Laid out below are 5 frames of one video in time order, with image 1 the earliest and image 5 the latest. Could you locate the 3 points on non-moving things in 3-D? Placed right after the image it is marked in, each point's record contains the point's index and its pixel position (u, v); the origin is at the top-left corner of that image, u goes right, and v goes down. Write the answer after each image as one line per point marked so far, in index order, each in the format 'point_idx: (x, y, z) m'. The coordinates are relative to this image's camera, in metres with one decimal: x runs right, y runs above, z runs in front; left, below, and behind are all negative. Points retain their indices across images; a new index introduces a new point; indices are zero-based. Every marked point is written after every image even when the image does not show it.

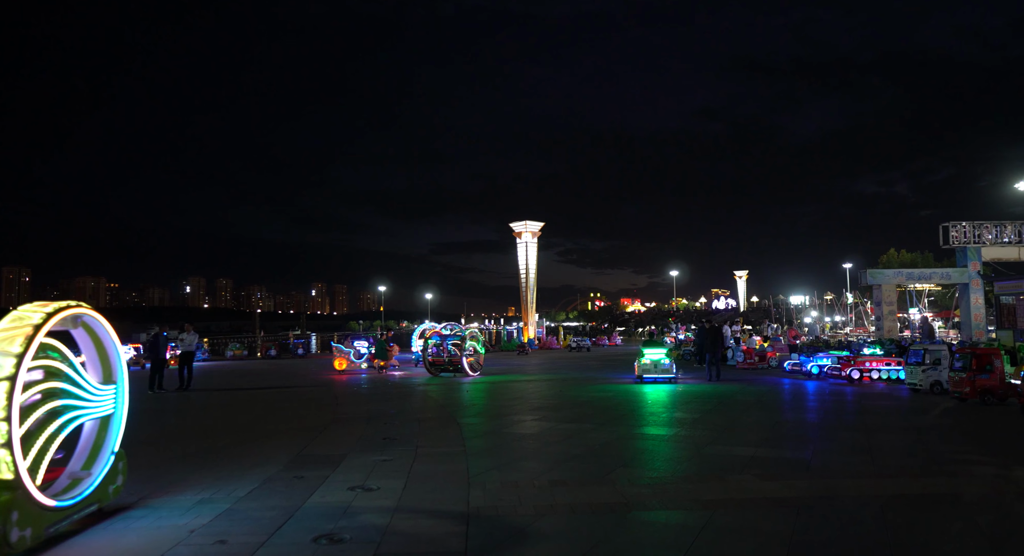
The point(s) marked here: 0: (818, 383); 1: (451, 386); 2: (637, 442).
0: (+7.5, -2.7, +16.8) m
1: (-1.8, -3.2, +20.0) m
2: (+1.6, -2.1, +8.7) m
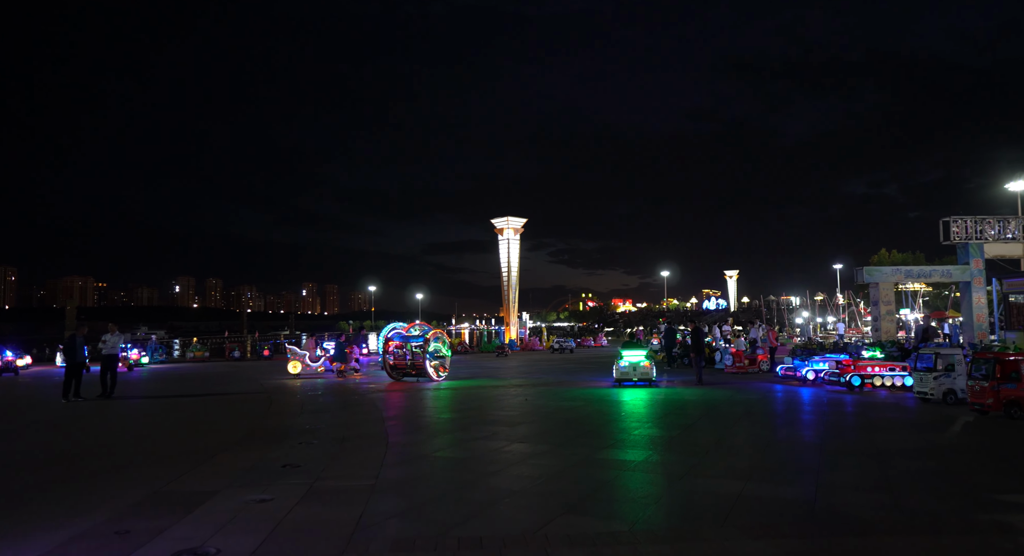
0: (+6.7, -2.6, +15.1) m
1: (-2.6, -3.1, +18.2) m
2: (+0.9, -2.0, +7.0) m
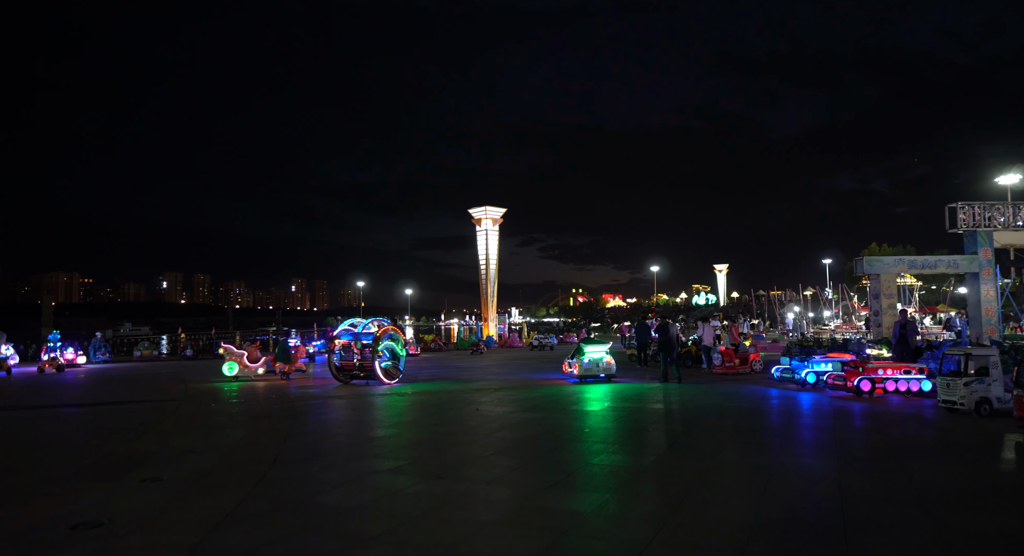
0: (+5.8, -2.3, +13.0) m
1: (-3.6, -2.8, +16.0) m
2: (+0.1, -1.8, +4.8) m
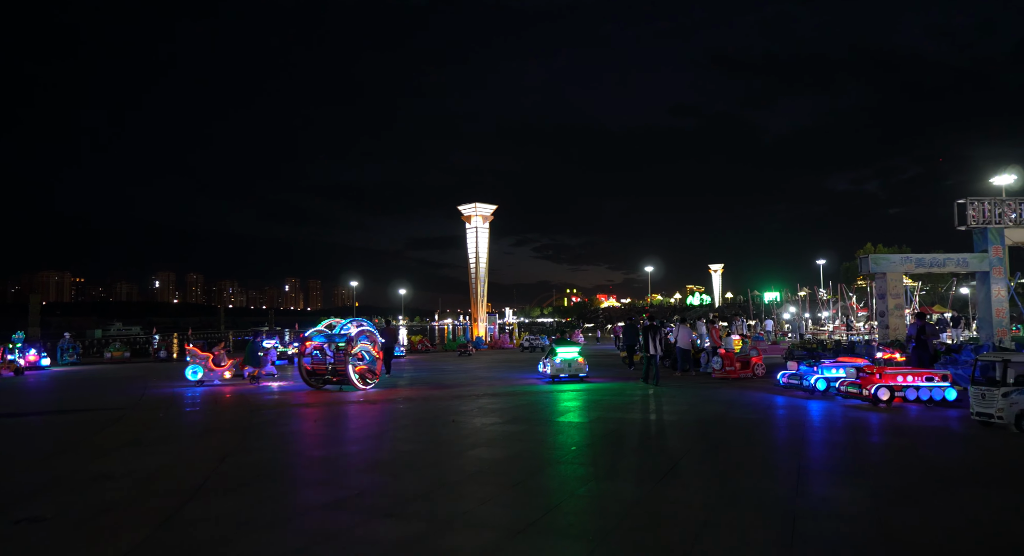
0: (+5.5, -2.3, +11.8) m
1: (-3.9, -2.8, +14.8) m
2: (-0.2, -1.8, +3.6) m
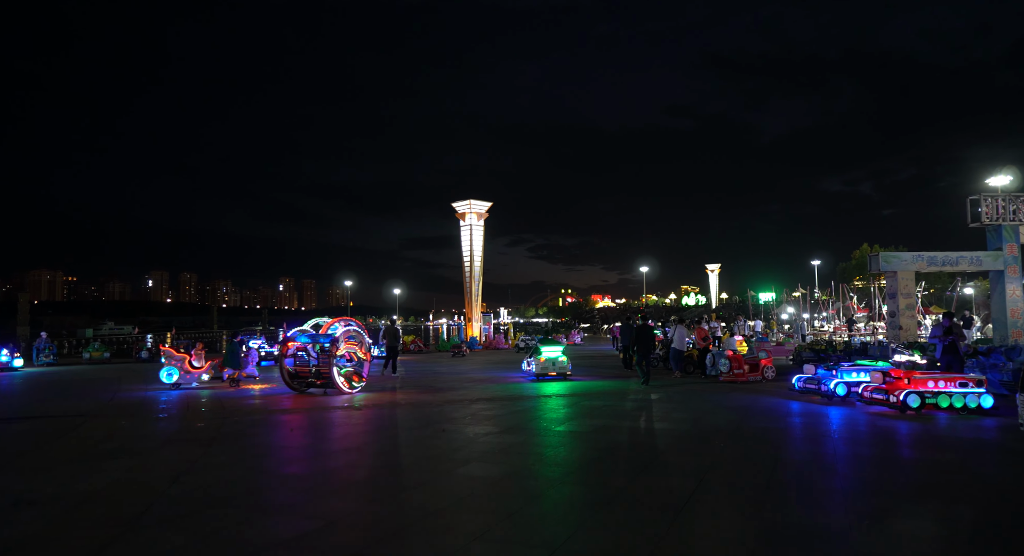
0: (+5.4, -2.2, +10.9) m
1: (-4.0, -2.7, +13.8) m
2: (-0.2, -1.7, +2.7) m
